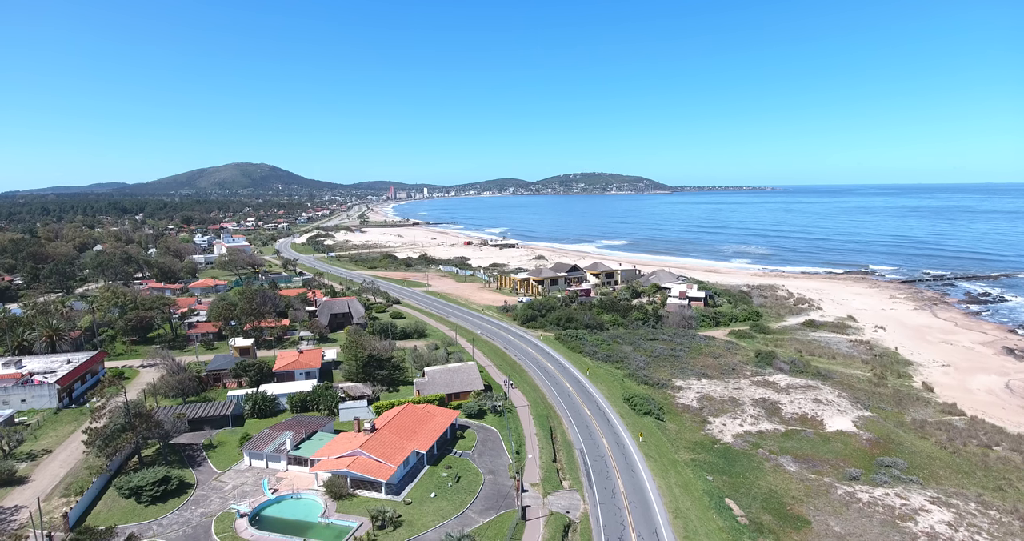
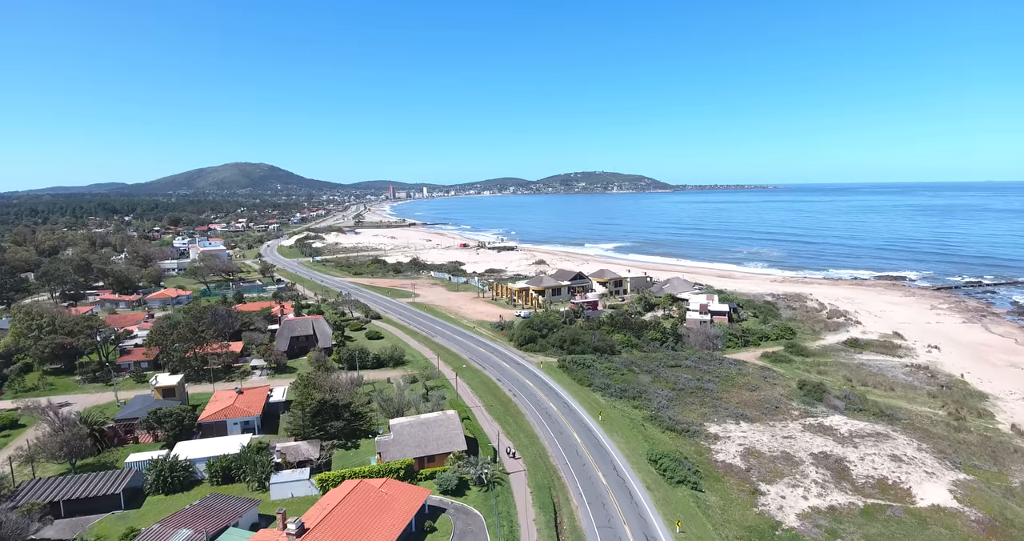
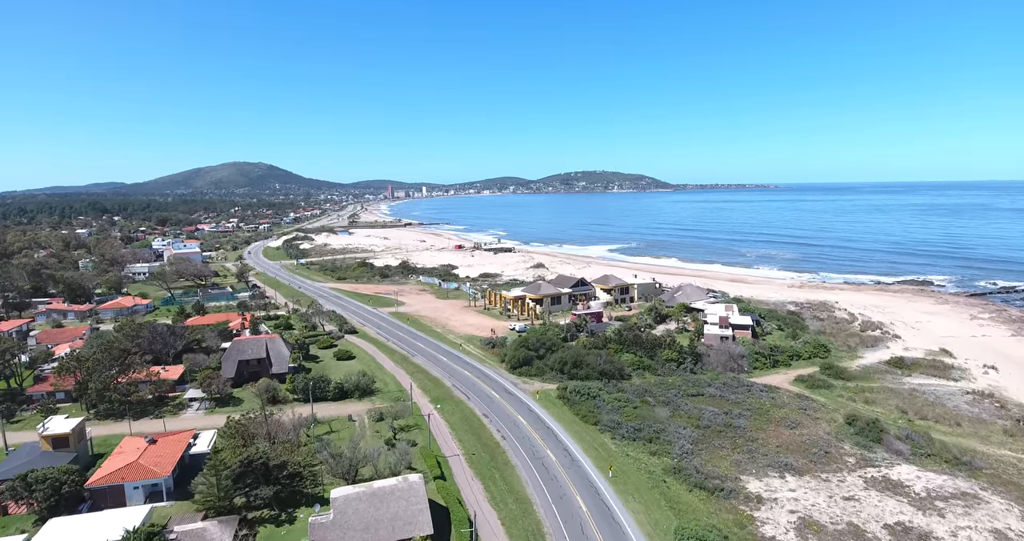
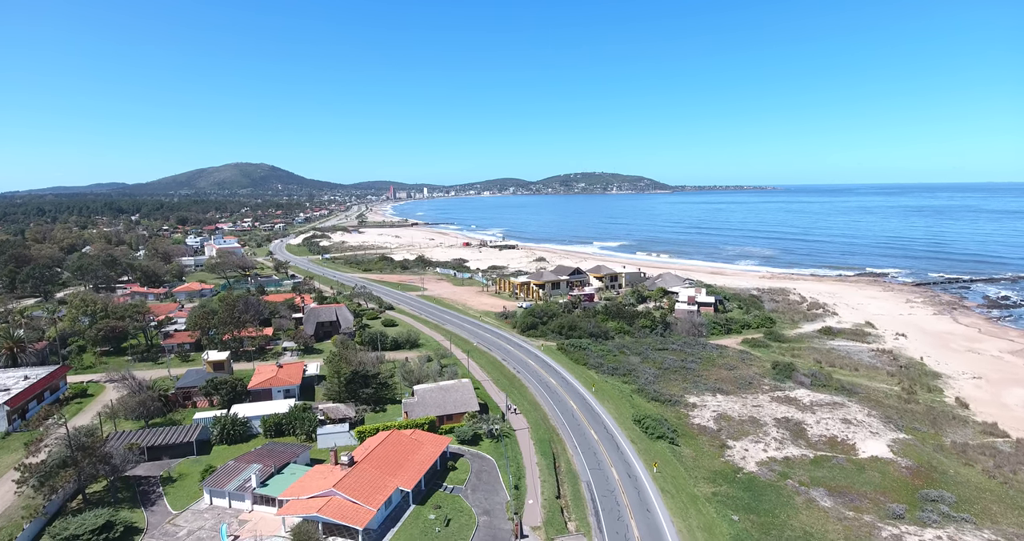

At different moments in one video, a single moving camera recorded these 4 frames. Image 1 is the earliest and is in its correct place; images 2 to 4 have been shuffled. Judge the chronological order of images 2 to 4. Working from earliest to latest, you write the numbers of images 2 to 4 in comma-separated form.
4, 2, 3
